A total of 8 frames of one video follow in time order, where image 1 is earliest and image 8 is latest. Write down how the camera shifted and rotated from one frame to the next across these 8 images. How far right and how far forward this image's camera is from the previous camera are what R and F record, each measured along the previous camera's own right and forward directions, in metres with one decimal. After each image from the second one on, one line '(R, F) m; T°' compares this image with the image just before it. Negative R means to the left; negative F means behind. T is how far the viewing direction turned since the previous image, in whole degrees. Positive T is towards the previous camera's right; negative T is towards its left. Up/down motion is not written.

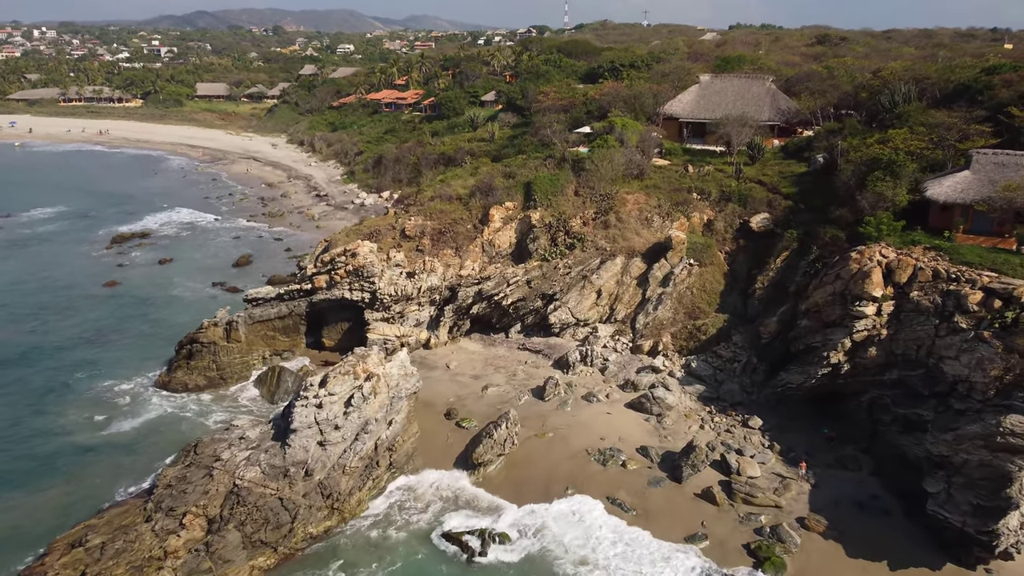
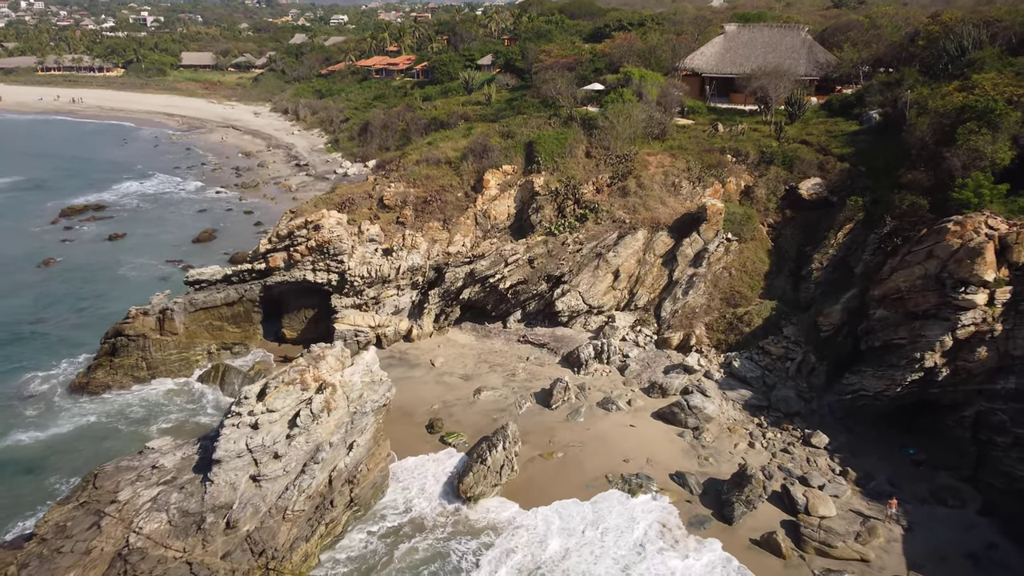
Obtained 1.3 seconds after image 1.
(0.0, +5.0) m; 0°
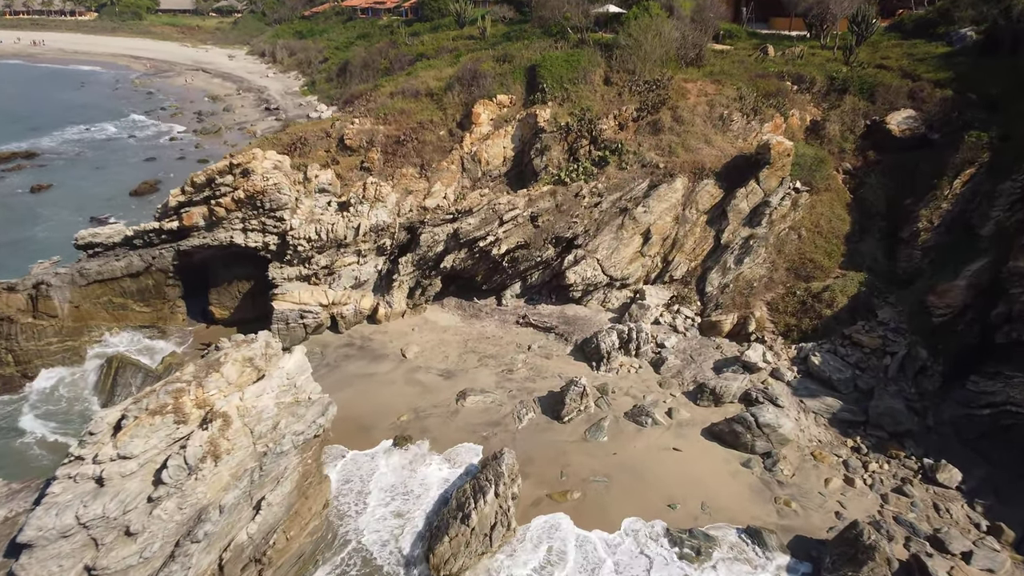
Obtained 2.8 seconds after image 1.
(0.0, +5.6) m; 0°
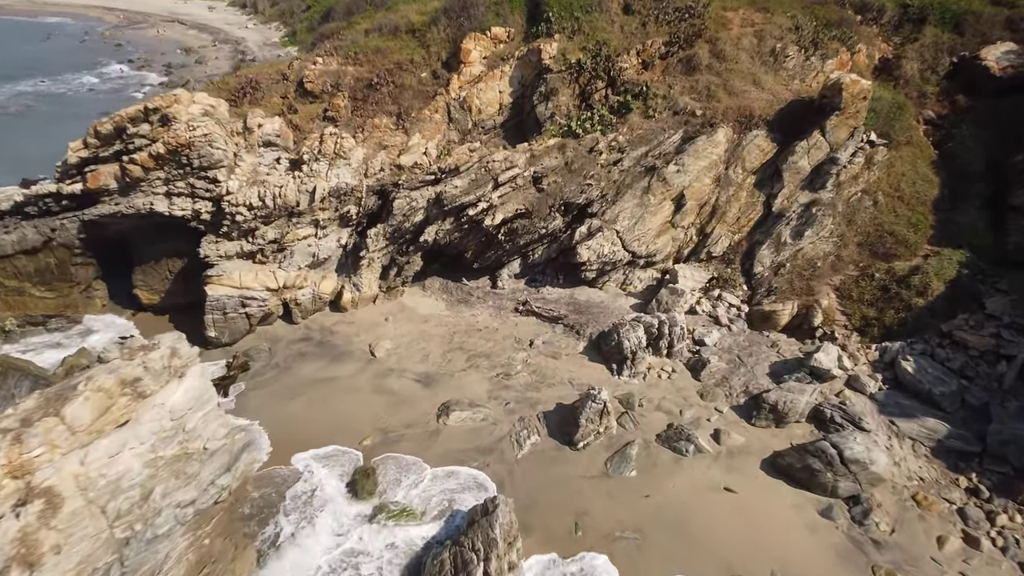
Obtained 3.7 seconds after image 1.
(0.0, +3.6) m; 0°
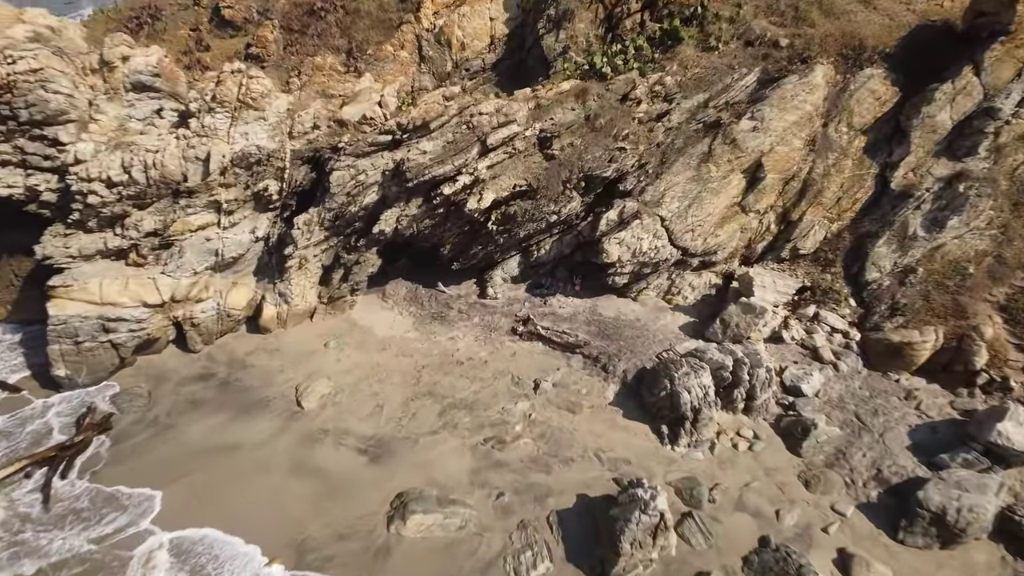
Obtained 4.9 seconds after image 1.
(0.0, +4.5) m; 0°
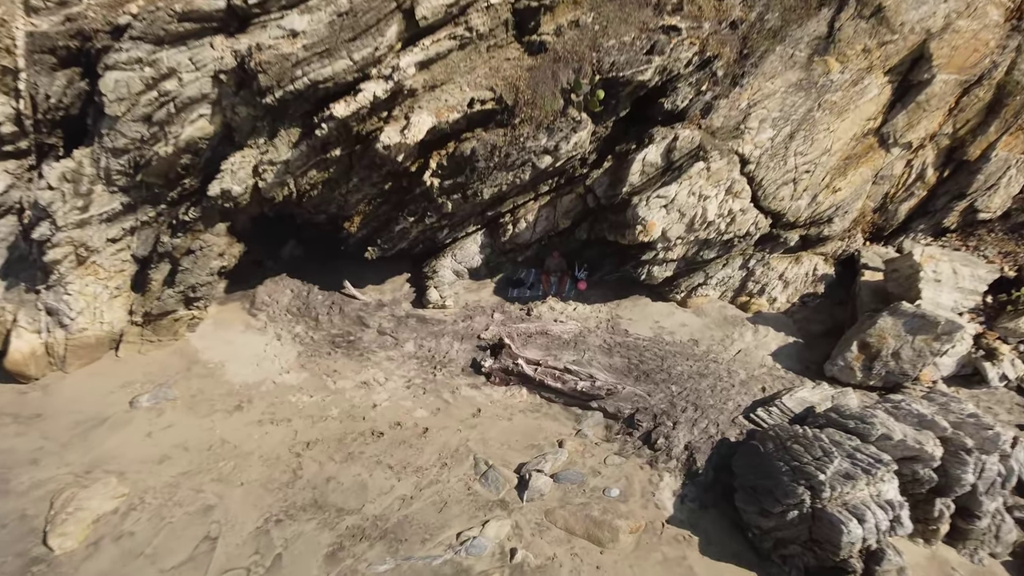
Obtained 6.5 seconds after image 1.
(0.0, +4.5) m; +3°
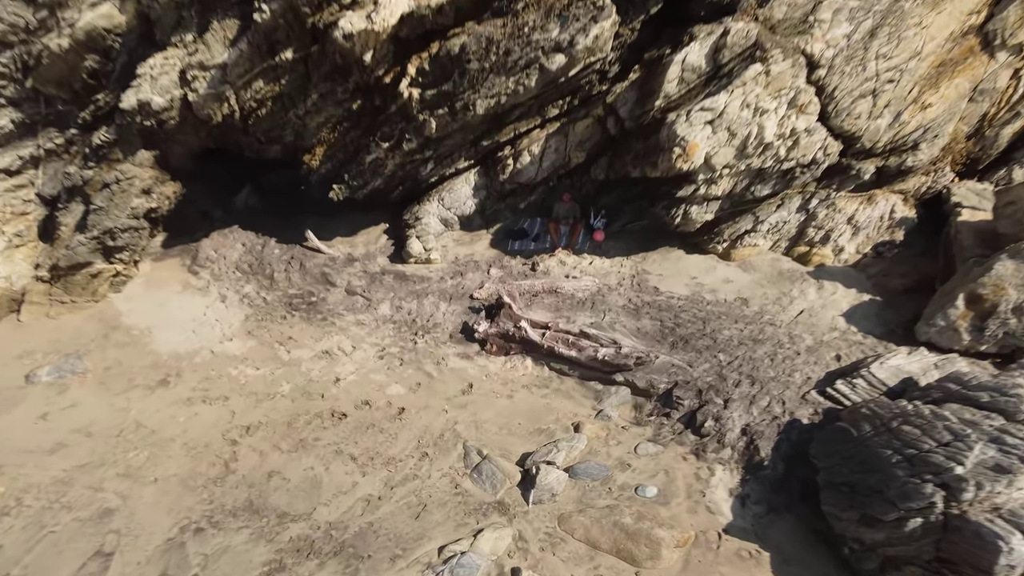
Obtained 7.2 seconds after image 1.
(0.0, +1.2) m; 0°
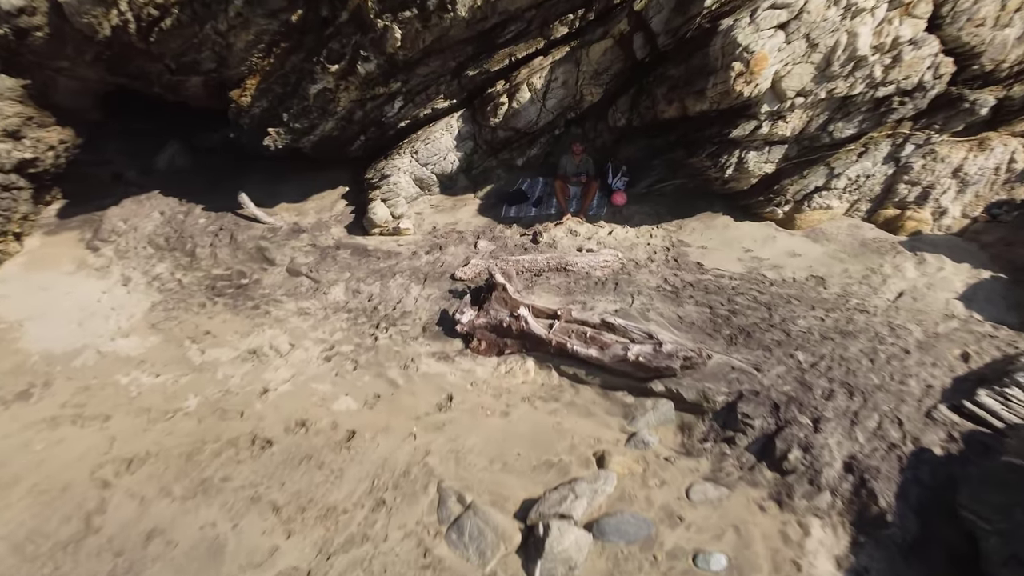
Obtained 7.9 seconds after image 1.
(0.0, +1.2) m; 0°
